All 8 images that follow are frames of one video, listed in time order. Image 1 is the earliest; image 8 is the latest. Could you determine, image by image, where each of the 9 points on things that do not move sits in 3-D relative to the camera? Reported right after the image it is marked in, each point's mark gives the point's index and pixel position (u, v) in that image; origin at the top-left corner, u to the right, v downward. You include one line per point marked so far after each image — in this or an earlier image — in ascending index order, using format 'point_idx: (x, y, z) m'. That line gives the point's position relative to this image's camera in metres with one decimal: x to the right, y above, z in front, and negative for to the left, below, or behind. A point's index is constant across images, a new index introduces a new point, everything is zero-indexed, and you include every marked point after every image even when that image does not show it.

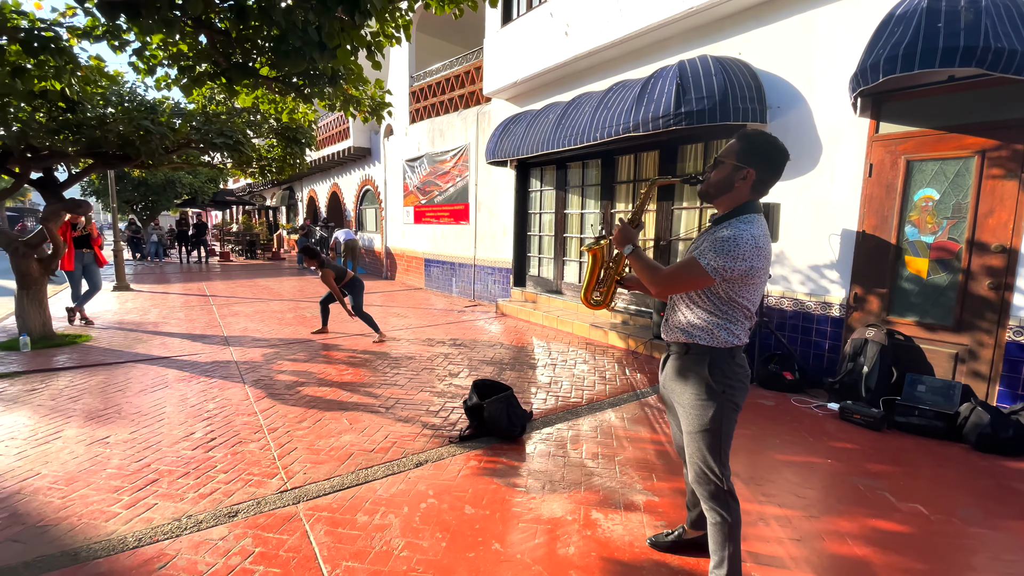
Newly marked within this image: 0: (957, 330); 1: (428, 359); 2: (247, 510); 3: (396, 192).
0: (+3.9, -0.4, +4.2) m
1: (-1.1, -0.9, +6.2) m
2: (-1.7, -1.4, +3.0) m
3: (-3.4, +2.8, +13.9) m
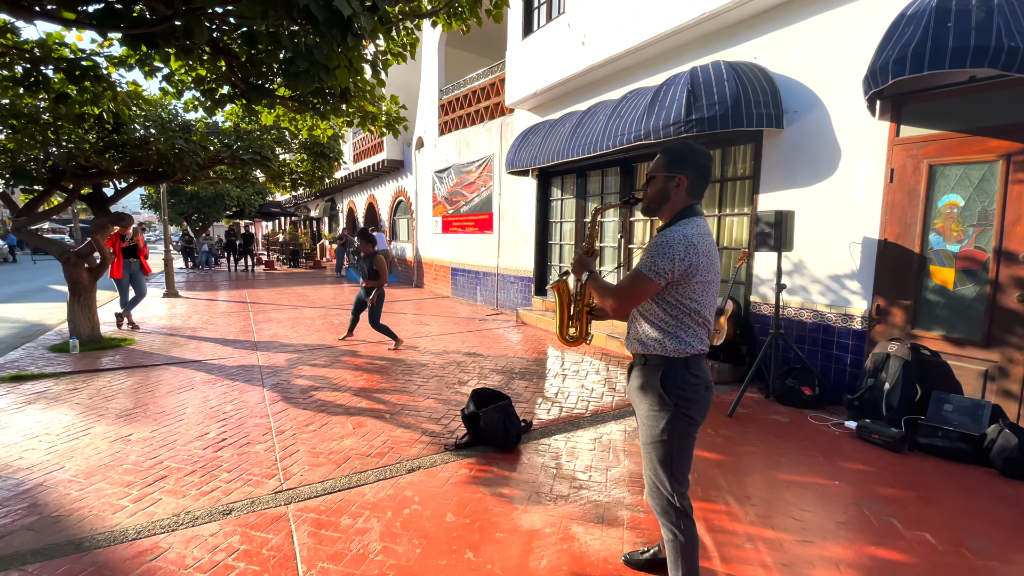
0: (+3.9, -0.5, +3.9) m
1: (-1.0, -1.1, +6.3) m
2: (-1.8, -1.4, +3.1) m
3: (-2.6, +2.6, +14.2) m
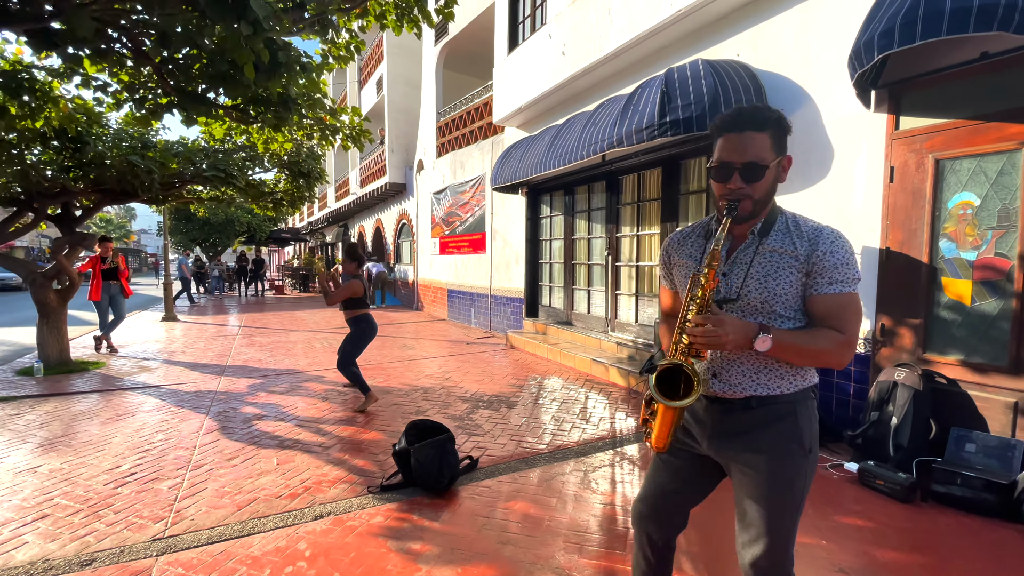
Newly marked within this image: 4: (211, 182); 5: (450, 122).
0: (+3.4, -0.6, +3.2) m
1: (-1.3, -1.3, +5.9) m
2: (-2.3, -1.5, +2.7) m
3: (-2.6, +1.9, +14.0) m
4: (-4.1, +1.4, +6.4) m
5: (-1.6, +4.3, +12.2) m
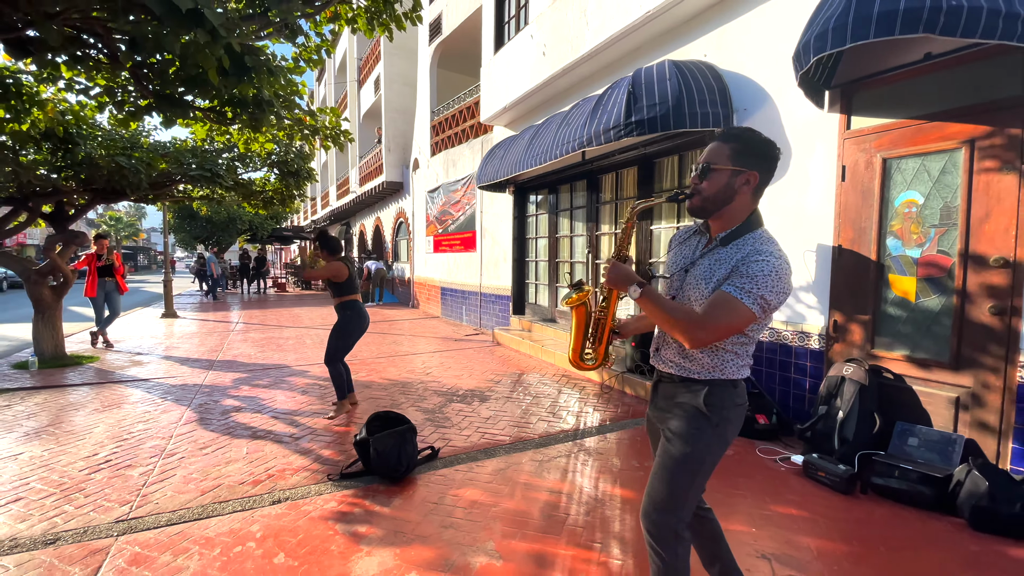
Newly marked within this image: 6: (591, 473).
0: (+3.1, -0.6, +3.3) m
1: (-1.6, -1.3, +6.0) m
2: (-2.7, -1.5, +2.8) m
3: (-2.8, +2.0, +14.2) m
4: (-4.4, +1.5, +6.6) m
5: (-1.8, +4.3, +12.3) m
6: (+0.6, -1.4, +3.6) m
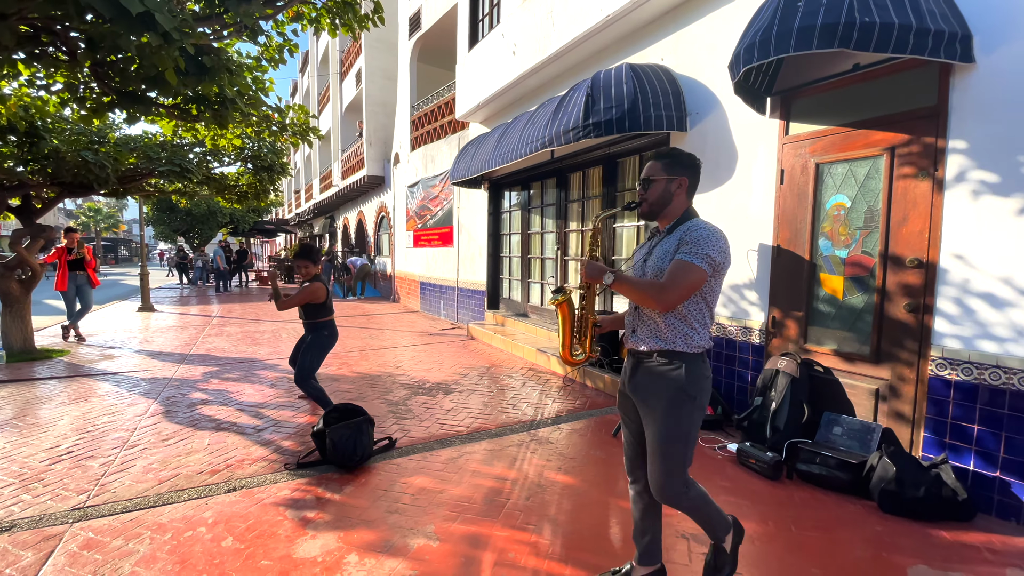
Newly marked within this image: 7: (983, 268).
0: (+2.7, -0.5, +3.5) m
1: (-2.1, -1.2, +6.1) m
2: (-3.0, -1.5, +2.9) m
3: (-3.4, +2.1, +14.2) m
4: (-4.8, +1.6, +6.6) m
5: (-2.3, +4.5, +12.4) m
6: (+0.2, -1.4, +3.7) m
7: (+2.9, +0.1, +2.9) m
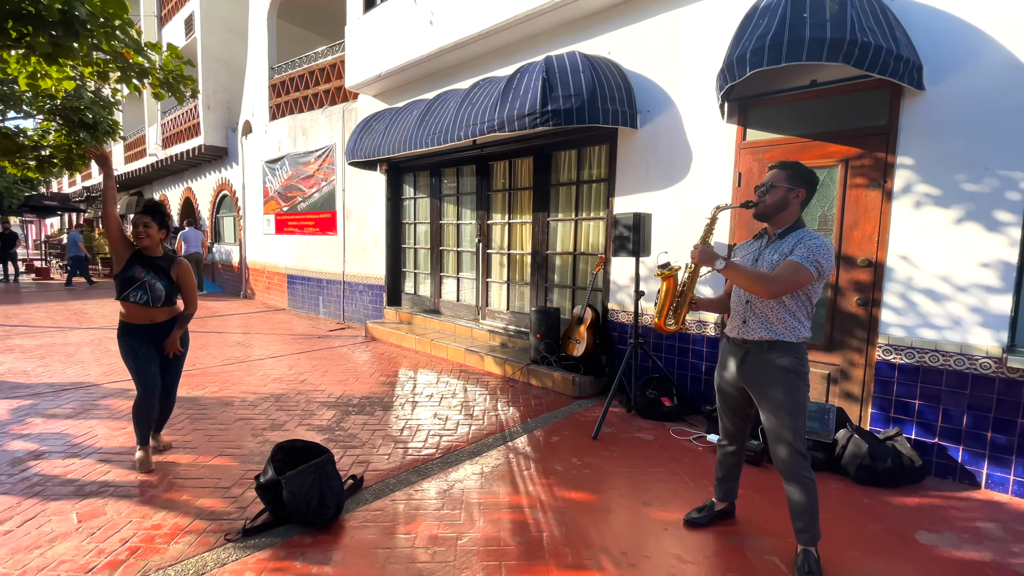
0: (+2.6, -0.5, +3.9) m
1: (-2.7, -1.2, +4.9) m
2: (-2.6, -1.6, +1.6) m
3: (-6.6, +2.3, +12.1) m
4: (-5.5, +1.5, +4.5) m
5: (-5.0, +4.6, +10.6) m
6: (+0.2, -1.4, +3.4) m
7: (+3.0, +0.1, +3.5) m
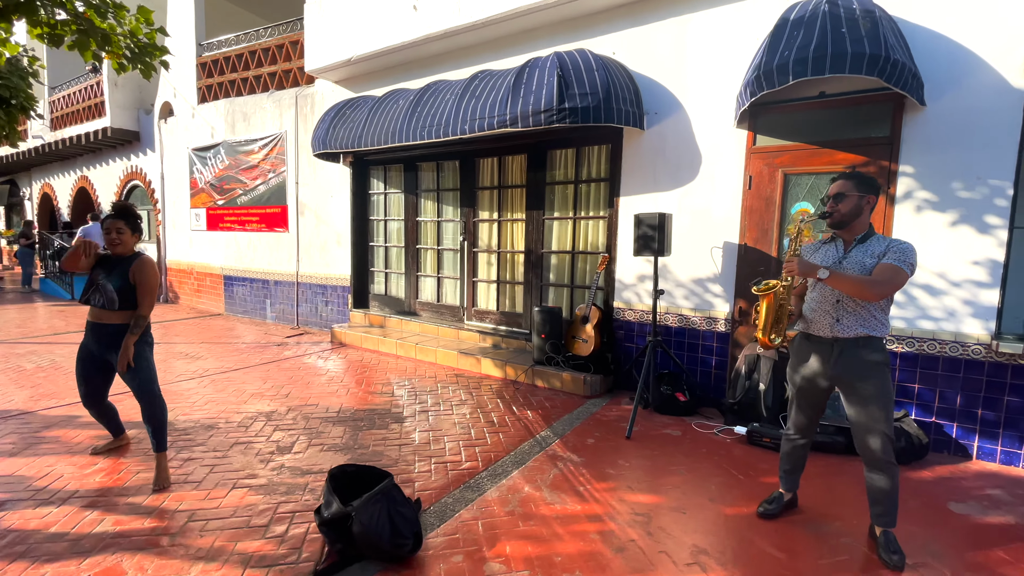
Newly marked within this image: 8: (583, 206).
0: (+2.9, -0.5, +4.3) m
1: (-2.5, -1.3, +4.4) m
2: (-1.8, -1.6, +1.1) m
3: (-7.6, +2.2, +10.7) m
4: (-5.3, +1.4, +3.4) m
5: (-5.9, +4.6, +9.5) m
6: (+0.6, -1.4, +3.4) m
7: (+3.4, +0.2, +3.9) m
8: (+0.9, +1.0, +5.7) m
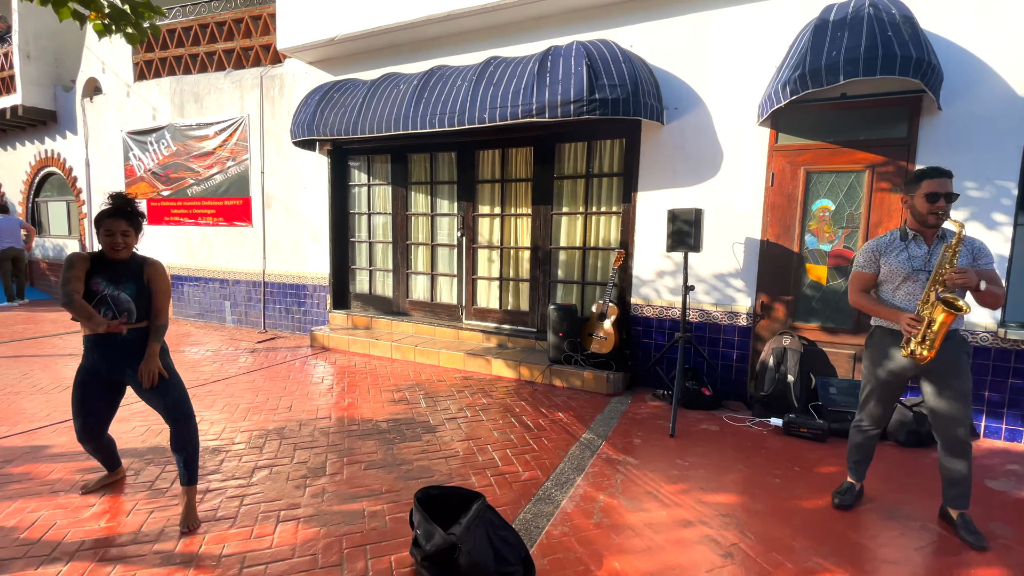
0: (+3.2, -0.4, +4.5) m
1: (-2.1, -1.3, +3.9) m
2: (-1.0, -1.7, +0.7) m
3: (-8.1, +2.2, +9.5) m
4: (-4.8, +1.4, +2.5) m
5: (-6.2, +4.6, +8.5) m
6: (+1.1, -1.4, +3.3) m
7: (+3.7, +0.2, +4.2) m
8: (+1.0, +1.0, +5.6) m
